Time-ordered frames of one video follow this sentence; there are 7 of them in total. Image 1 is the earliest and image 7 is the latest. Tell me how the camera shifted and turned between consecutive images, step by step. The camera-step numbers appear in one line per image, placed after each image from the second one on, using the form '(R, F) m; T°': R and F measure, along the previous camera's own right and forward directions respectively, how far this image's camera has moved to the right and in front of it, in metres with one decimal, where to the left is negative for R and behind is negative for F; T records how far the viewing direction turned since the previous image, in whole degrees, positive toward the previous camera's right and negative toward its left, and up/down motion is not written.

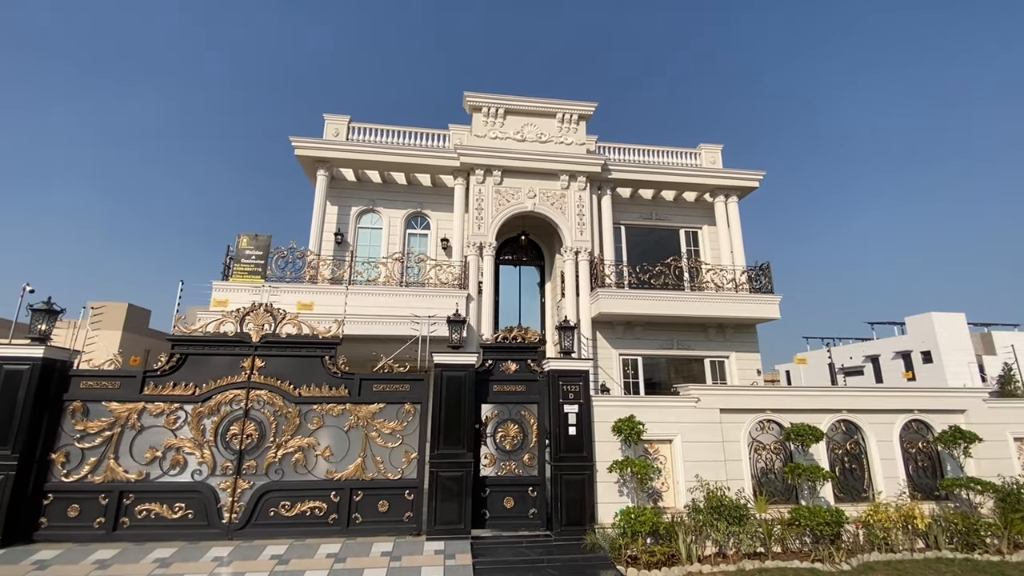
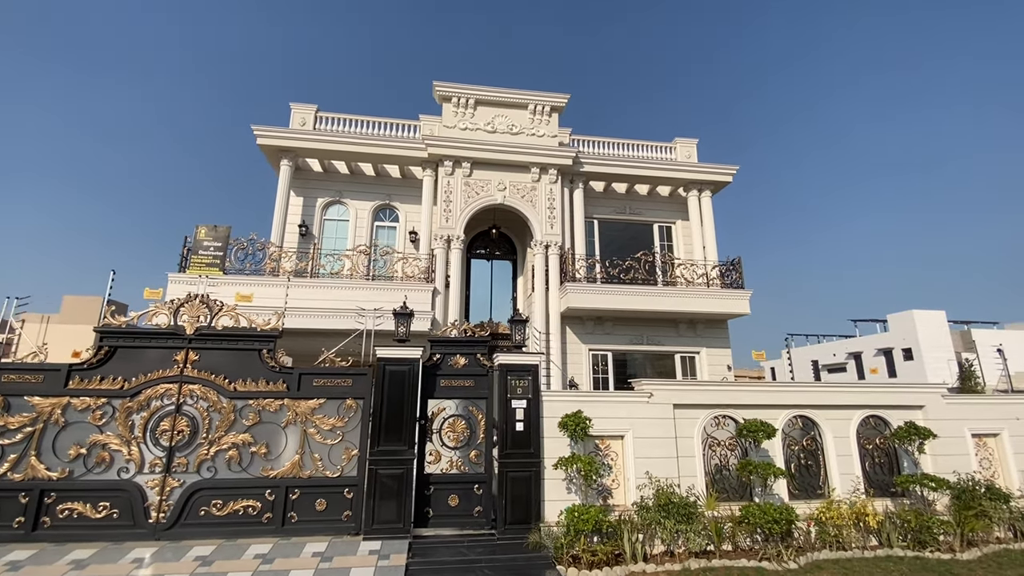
(+0.6, +0.2) m; +1°
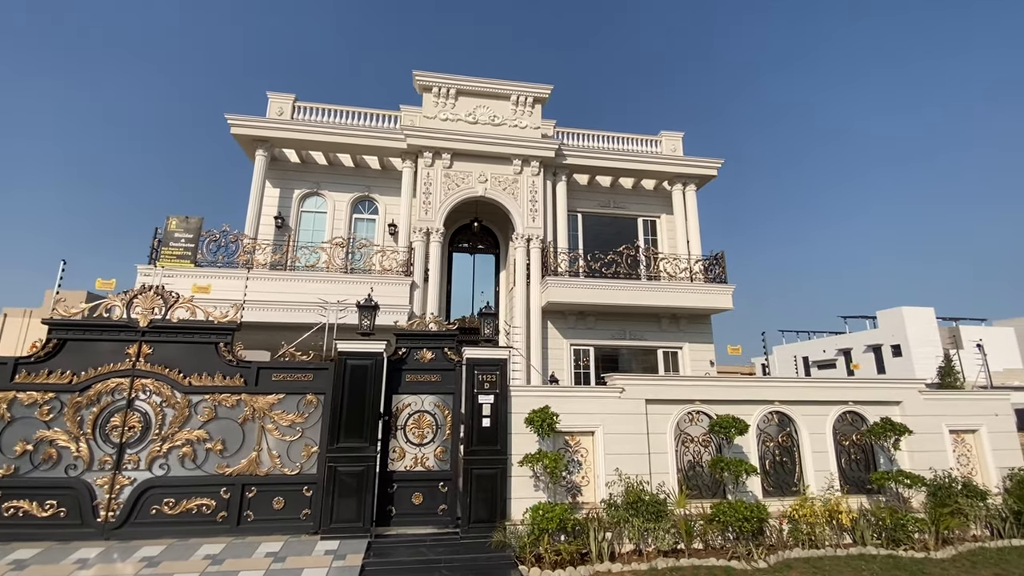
(+0.3, +0.2) m; +1°
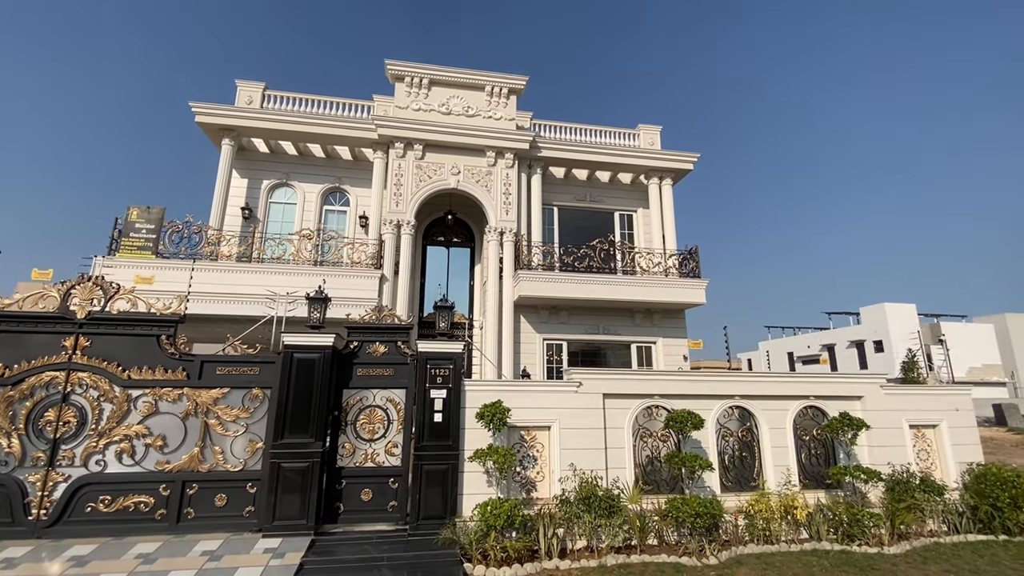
(+0.5, +0.1) m; +1°
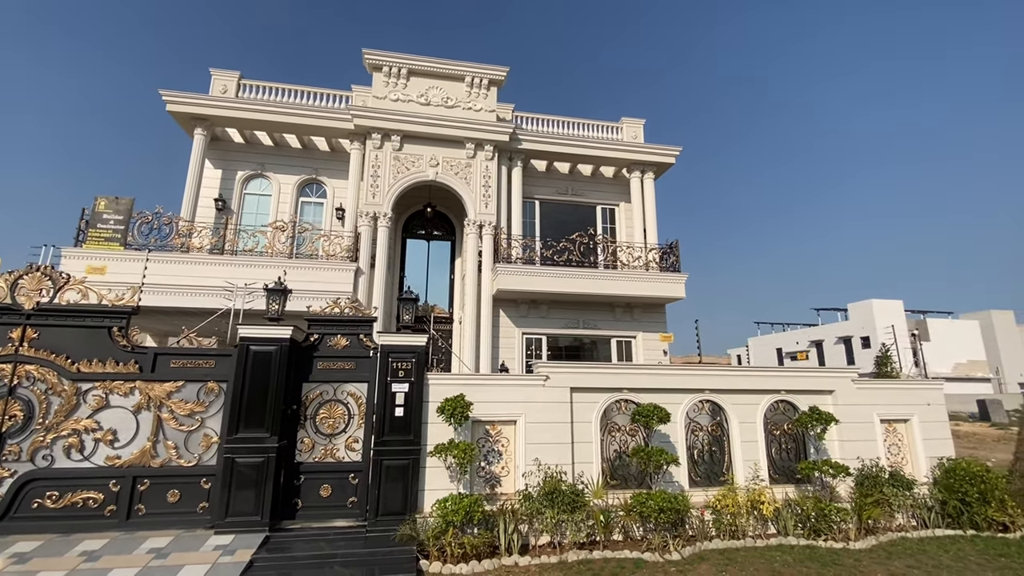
(+0.4, +0.1) m; +1°
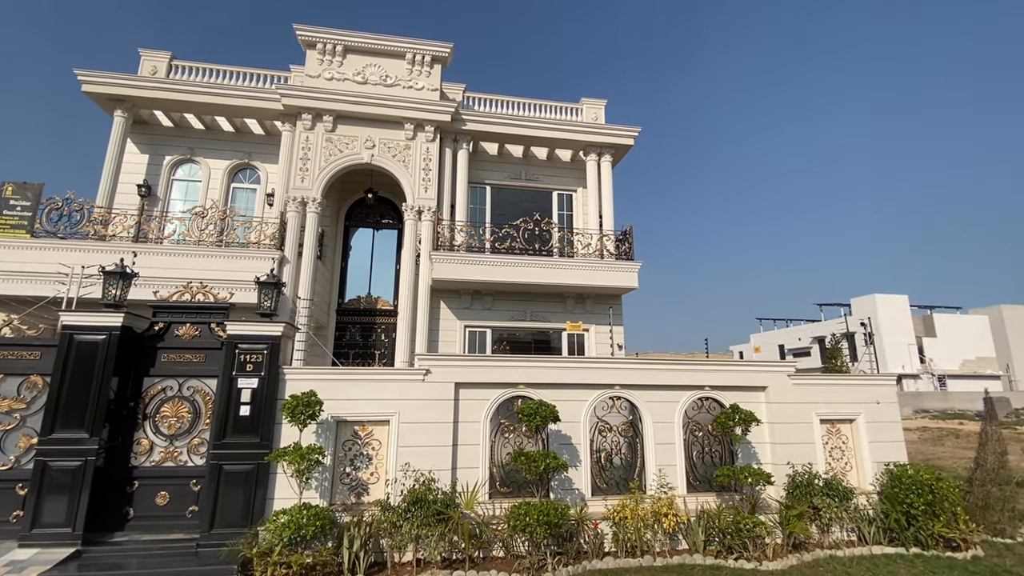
(+1.5, +0.7) m; -1°
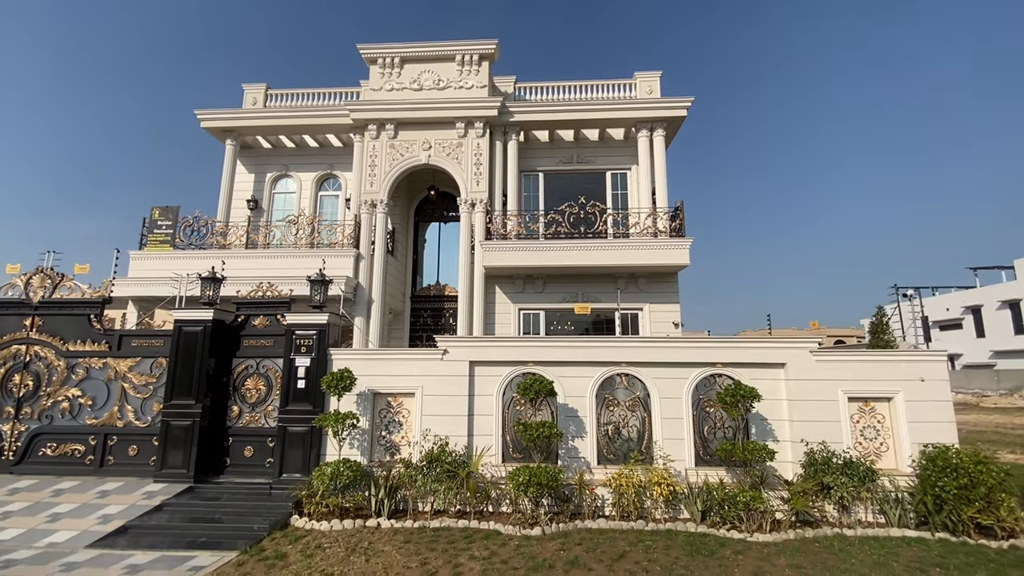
(+1.3, -0.4) m; -13°
